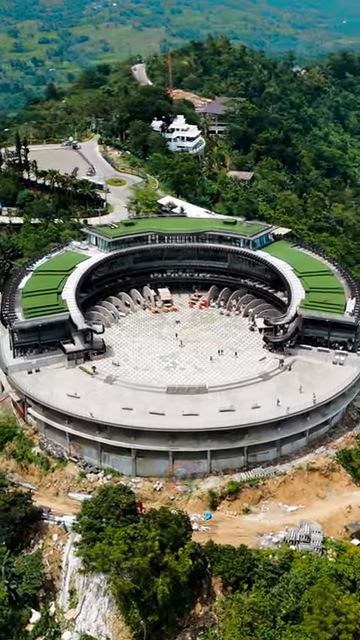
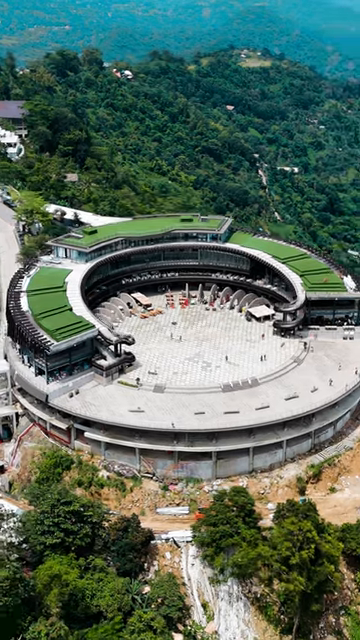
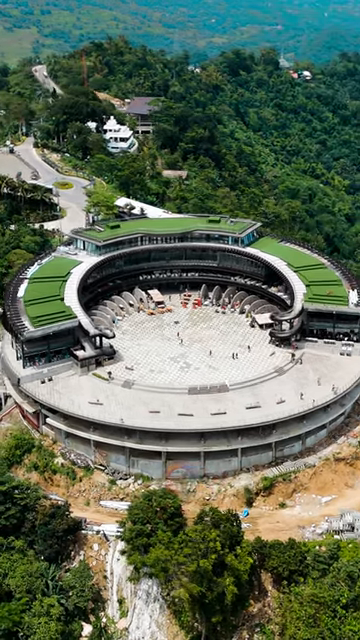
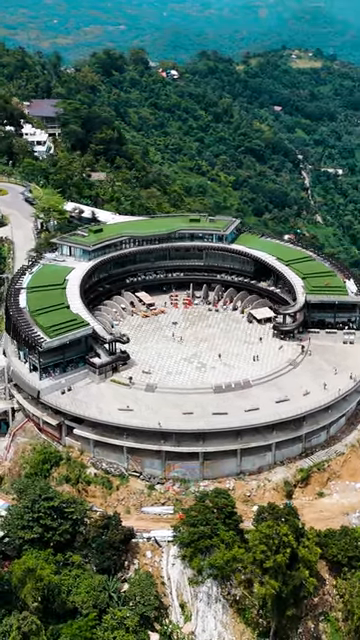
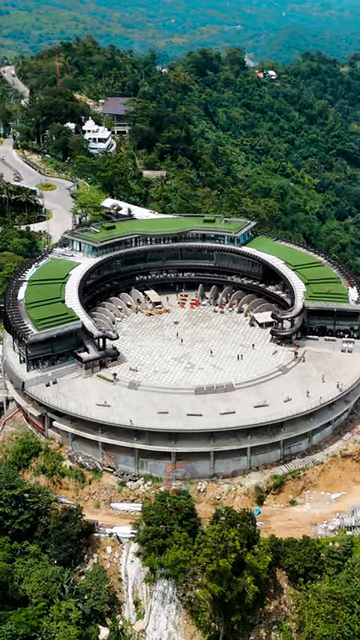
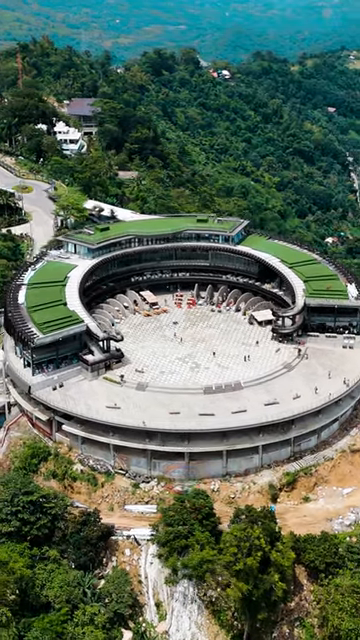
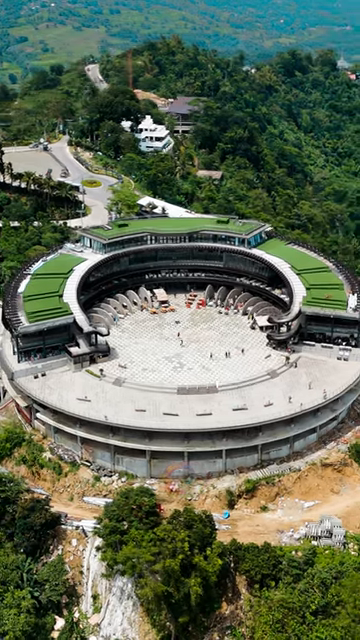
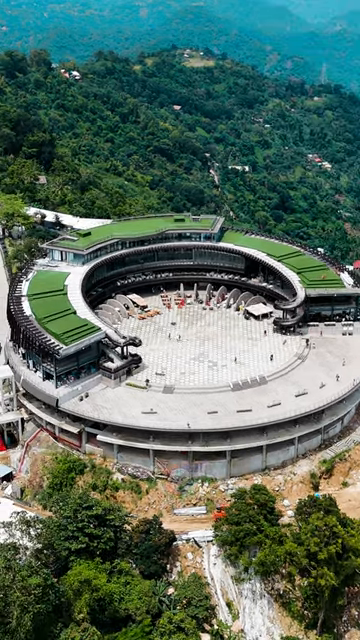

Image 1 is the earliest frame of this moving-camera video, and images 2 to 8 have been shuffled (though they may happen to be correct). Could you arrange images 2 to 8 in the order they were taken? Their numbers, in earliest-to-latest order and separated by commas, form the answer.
7, 3, 5, 6, 4, 2, 8
